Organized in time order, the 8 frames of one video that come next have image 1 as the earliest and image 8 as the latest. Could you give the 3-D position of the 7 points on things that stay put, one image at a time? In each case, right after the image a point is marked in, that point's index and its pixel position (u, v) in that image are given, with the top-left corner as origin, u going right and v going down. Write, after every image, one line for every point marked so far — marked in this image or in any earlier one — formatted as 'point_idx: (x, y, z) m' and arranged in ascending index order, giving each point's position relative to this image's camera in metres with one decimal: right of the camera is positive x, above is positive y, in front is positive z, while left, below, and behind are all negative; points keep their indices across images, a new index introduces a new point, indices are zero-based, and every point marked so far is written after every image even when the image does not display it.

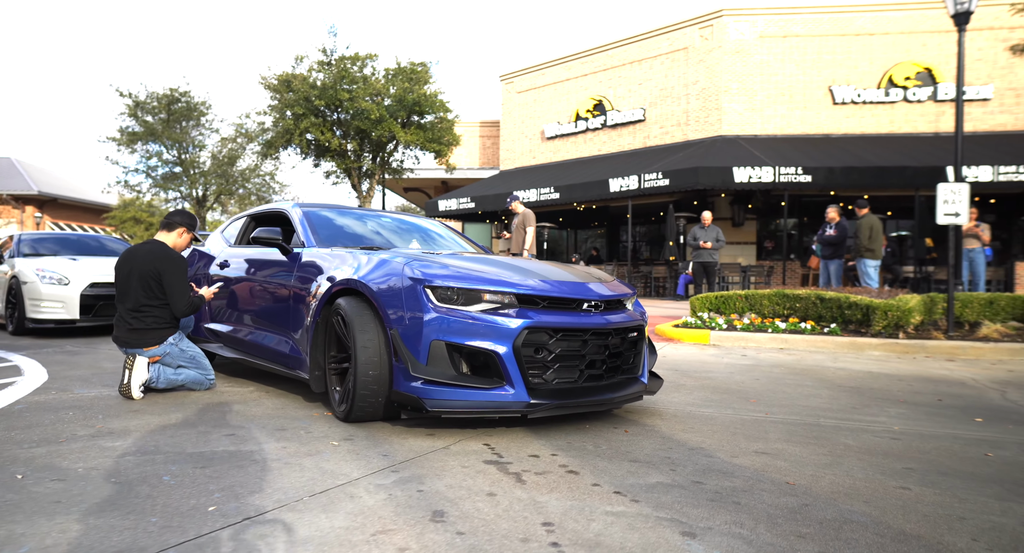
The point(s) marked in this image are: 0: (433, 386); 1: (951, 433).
0: (-0.4, -0.6, +3.5) m
1: (+2.9, -1.0, +4.0) m
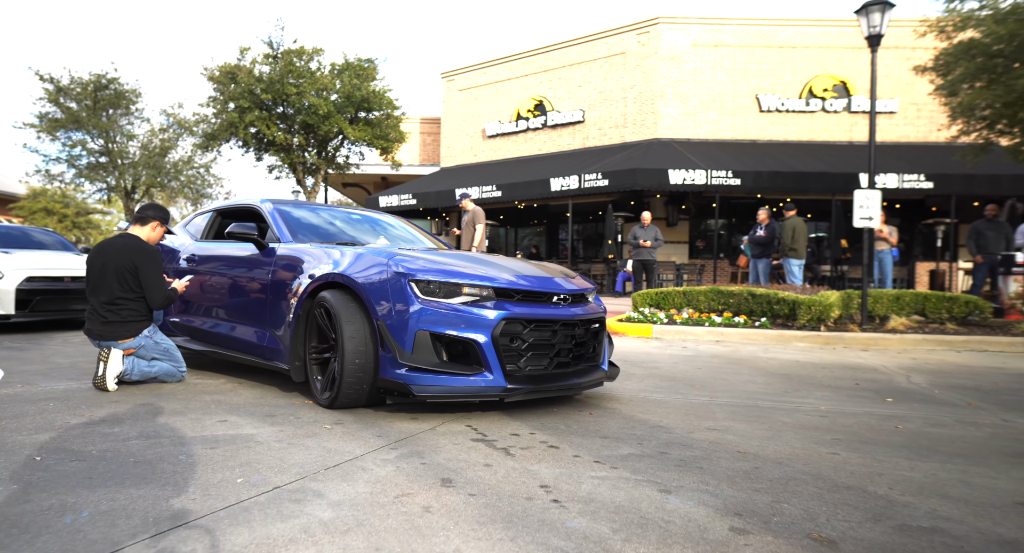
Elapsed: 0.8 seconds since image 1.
0: (-0.6, -0.6, +3.7) m
1: (+2.7, -1.0, +4.6) m
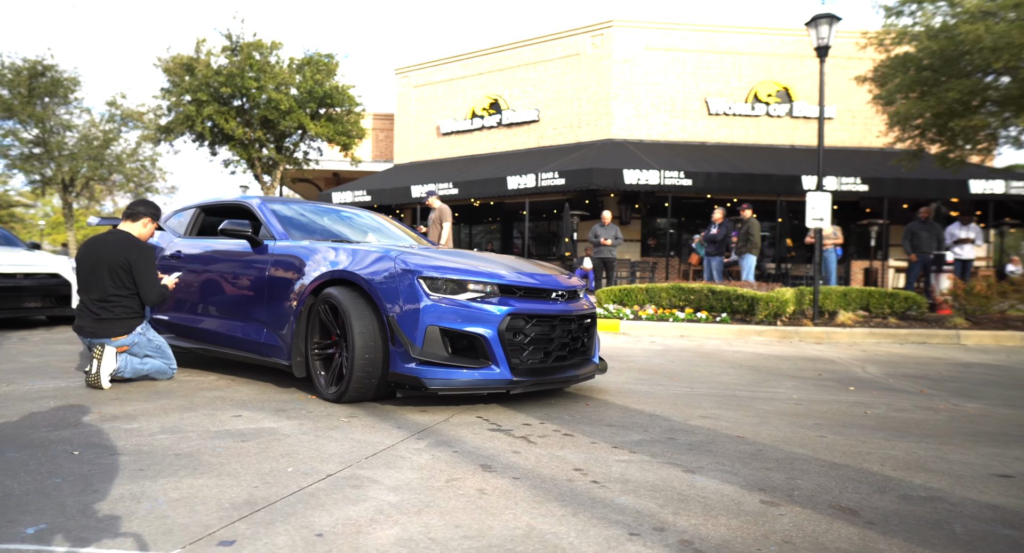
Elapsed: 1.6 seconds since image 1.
0: (-0.5, -0.6, +3.9) m
1: (+2.6, -1.0, +5.0) m
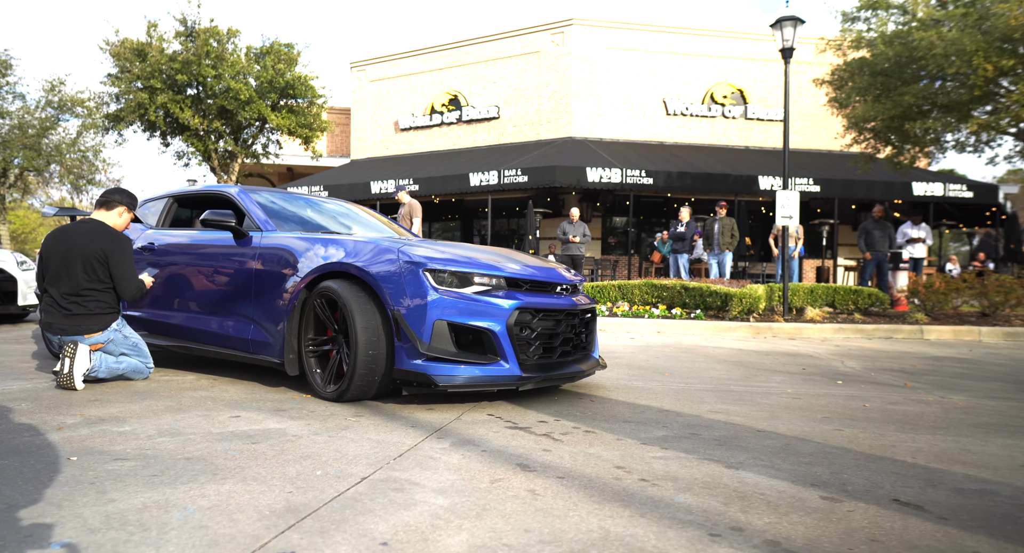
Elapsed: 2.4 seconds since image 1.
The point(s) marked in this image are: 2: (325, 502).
0: (-0.5, -0.5, +3.7) m
1: (+2.6, -0.9, +5.1) m
2: (-0.6, -0.7, +1.9) m
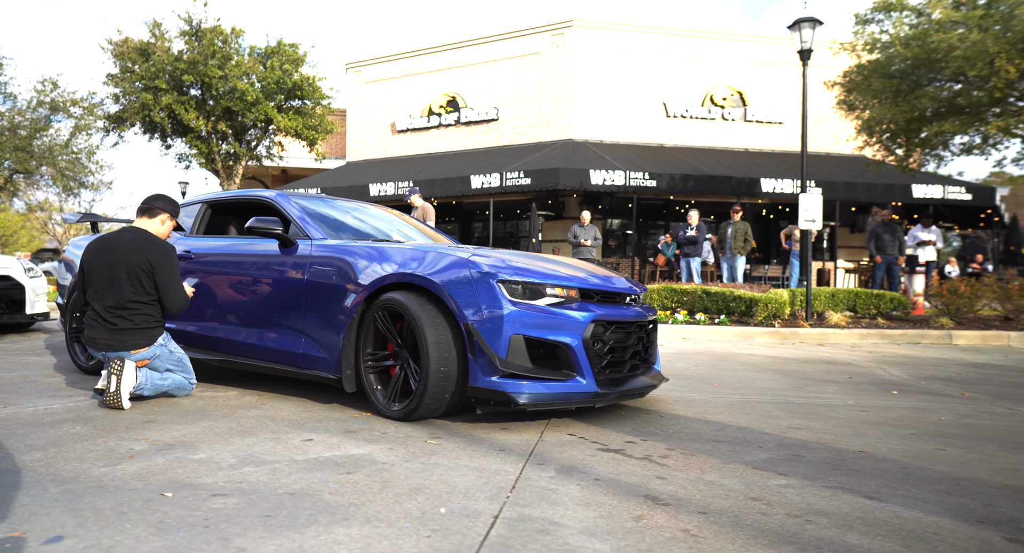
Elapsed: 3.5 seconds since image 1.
0: (0.0, -0.6, +3.5) m
1: (+3.0, -1.0, +4.9) m
2: (-0.1, -0.8, +1.8) m
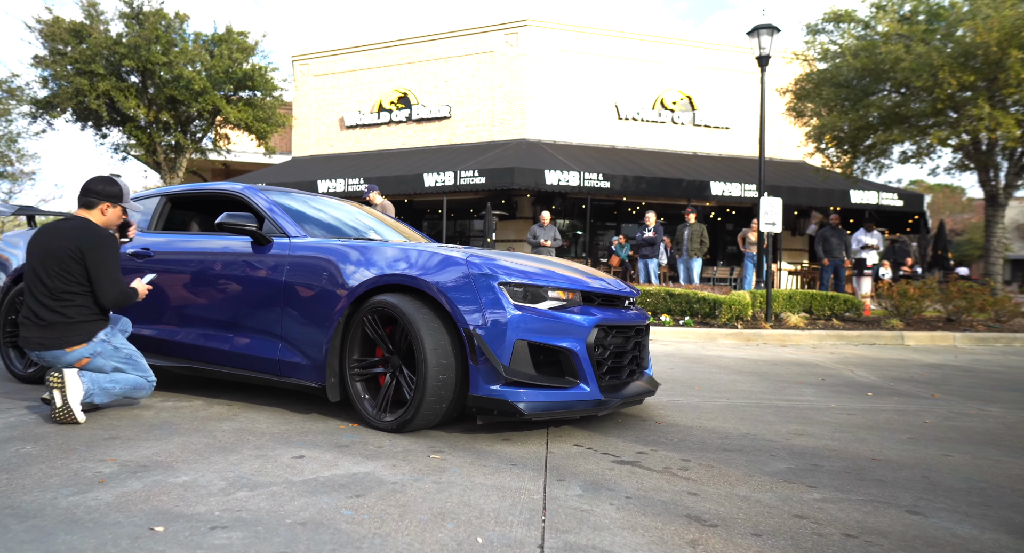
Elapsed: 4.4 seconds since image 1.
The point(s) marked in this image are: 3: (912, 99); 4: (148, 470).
0: (0.0, -0.6, +3.3) m
1: (+2.9, -1.0, +5.0) m
2: (+0.1, -0.8, +1.6) m
3: (+8.3, +3.6, +12.8) m
4: (-1.5, -0.8, +2.5) m
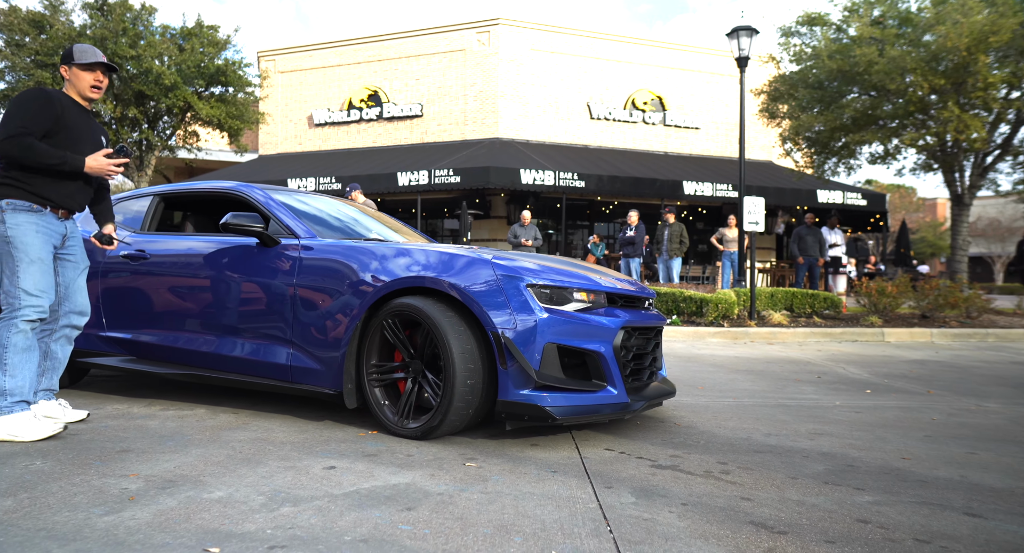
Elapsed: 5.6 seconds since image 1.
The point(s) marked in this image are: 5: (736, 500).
0: (+0.2, -0.6, +3.2) m
1: (+3.0, -1.0, +5.1) m
2: (+0.3, -0.8, +1.5) m
3: (+7.9, +3.7, +13.1) m
4: (-1.3, -0.8, +2.4) m
5: (+0.9, -0.9, +2.4) m
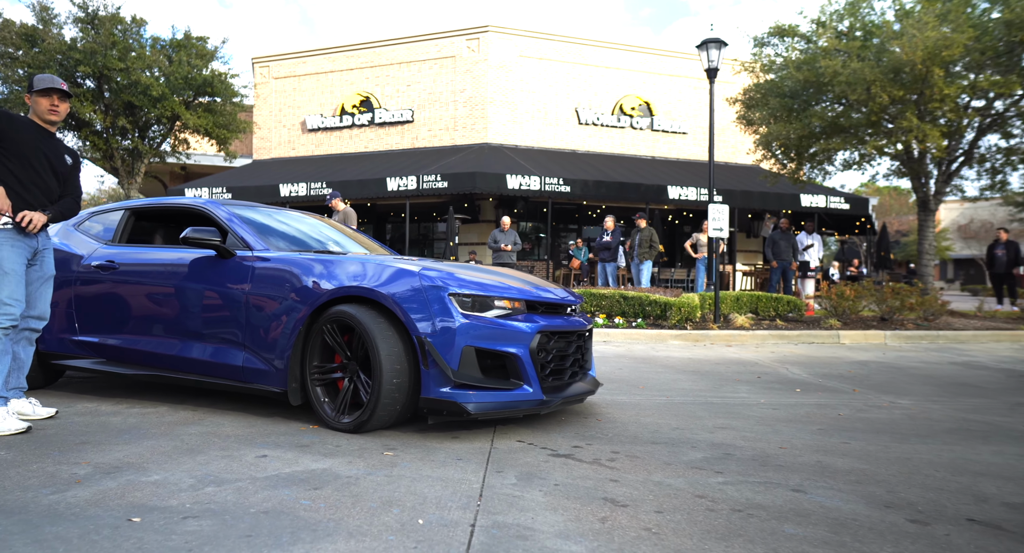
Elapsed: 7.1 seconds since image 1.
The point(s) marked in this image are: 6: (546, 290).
0: (-0.3, -0.7, +3.6) m
1: (+2.5, -1.1, +5.5) m
2: (-0.2, -0.9, +1.9) m
3: (+7.4, +3.6, +13.5) m
4: (-1.8, -0.9, +2.8) m
5: (+0.4, -0.9, +2.8) m
6: (+0.2, -0.1, +4.3) m
